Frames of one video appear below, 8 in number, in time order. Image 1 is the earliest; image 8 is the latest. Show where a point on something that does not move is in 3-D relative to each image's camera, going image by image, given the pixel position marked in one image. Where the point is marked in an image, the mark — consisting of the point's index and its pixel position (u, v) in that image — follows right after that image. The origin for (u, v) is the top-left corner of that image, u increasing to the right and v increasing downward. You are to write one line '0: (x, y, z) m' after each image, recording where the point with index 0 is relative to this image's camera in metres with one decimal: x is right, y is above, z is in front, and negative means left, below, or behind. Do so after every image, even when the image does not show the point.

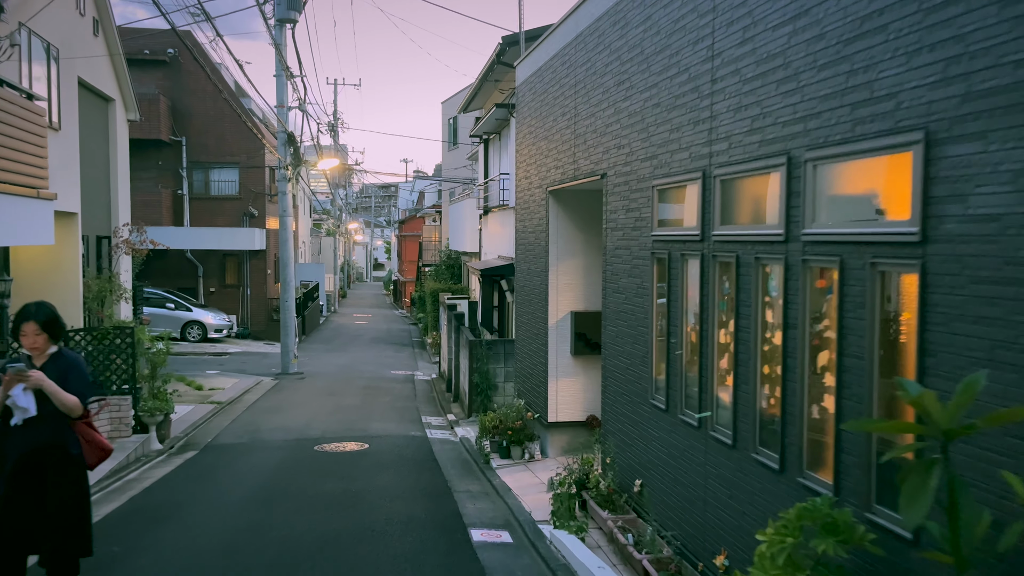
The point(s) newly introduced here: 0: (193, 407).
0: (-5.4, -2.0, +13.8) m
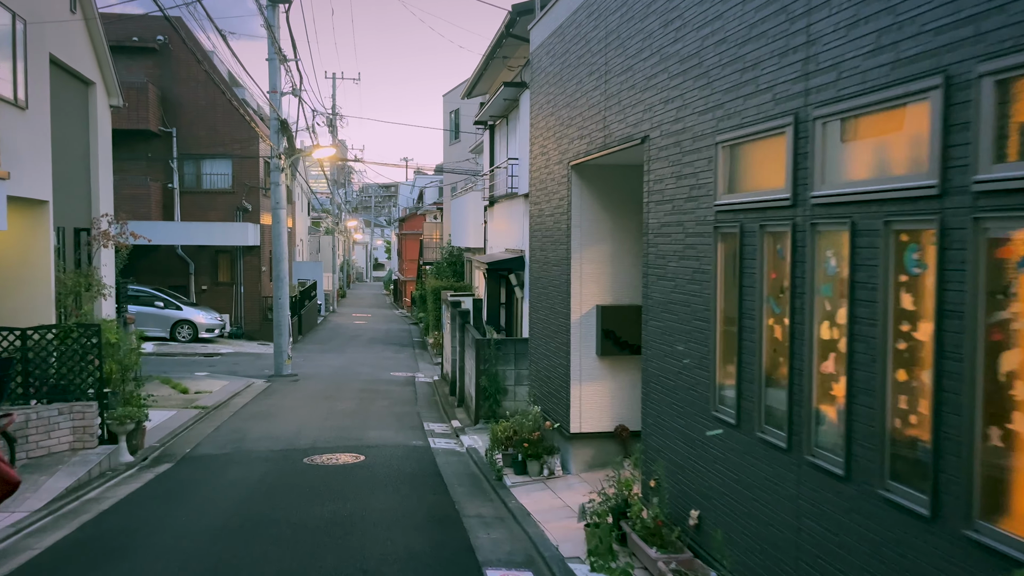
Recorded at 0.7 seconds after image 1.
0: (-5.3, -2.0, +12.7) m
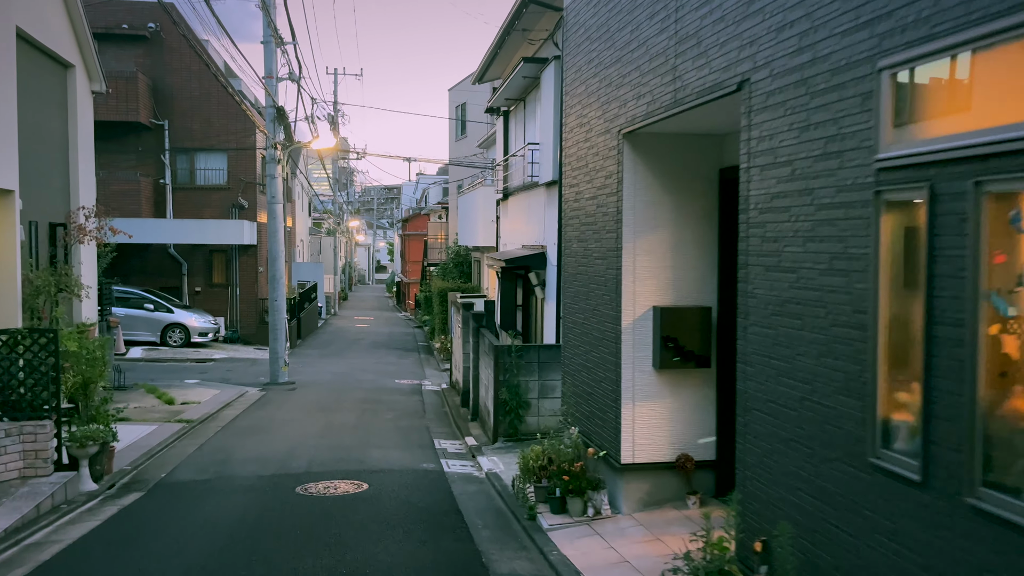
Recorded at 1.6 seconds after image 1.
0: (-5.0, -2.0, +11.3) m
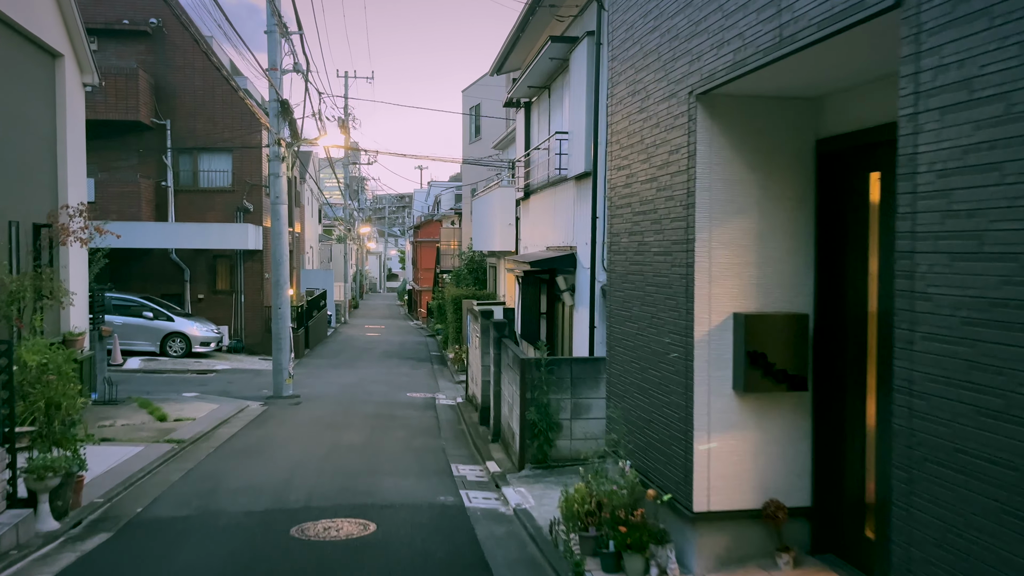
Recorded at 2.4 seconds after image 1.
0: (-4.7, -2.0, +10.2) m
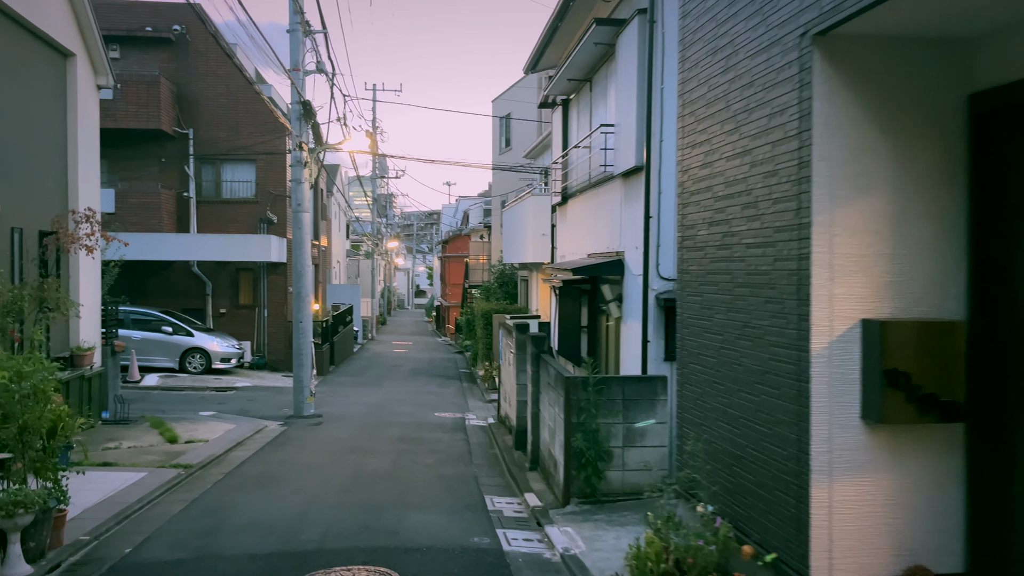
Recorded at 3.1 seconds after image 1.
0: (-4.2, -2.1, +9.3) m
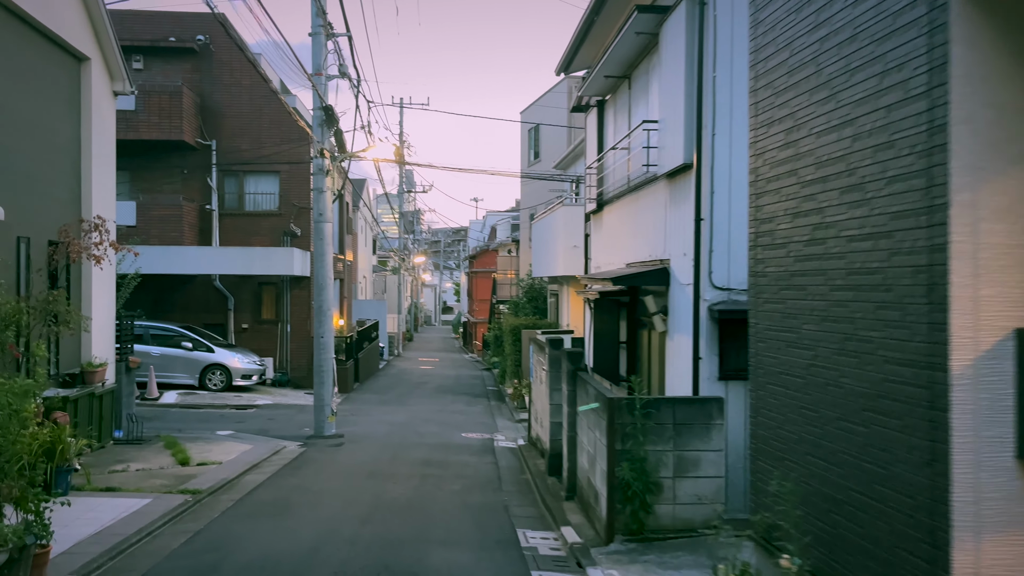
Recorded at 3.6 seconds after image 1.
0: (-3.9, -2.3, +8.6) m
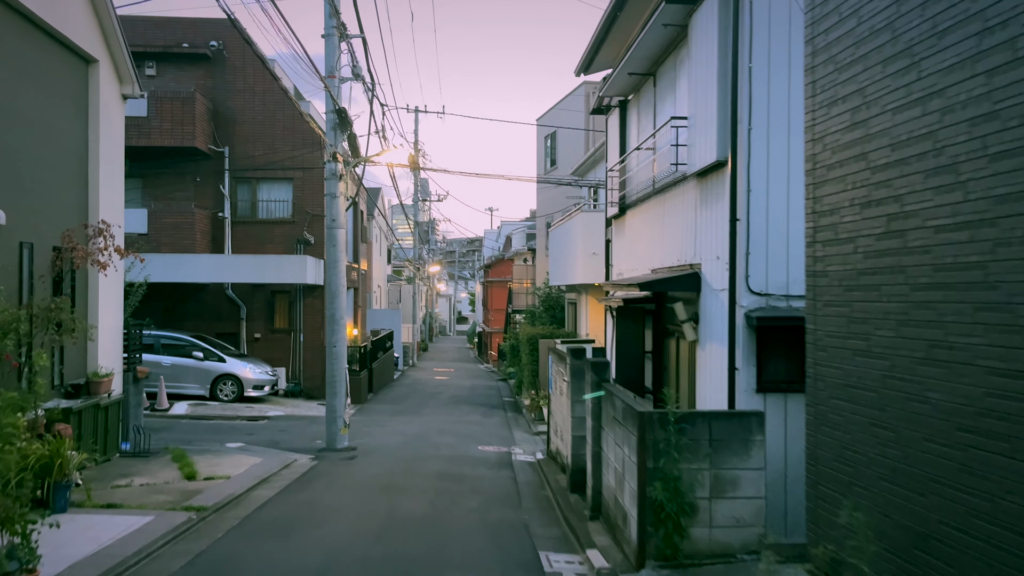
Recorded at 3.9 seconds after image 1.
0: (-3.6, -2.3, +8.2) m
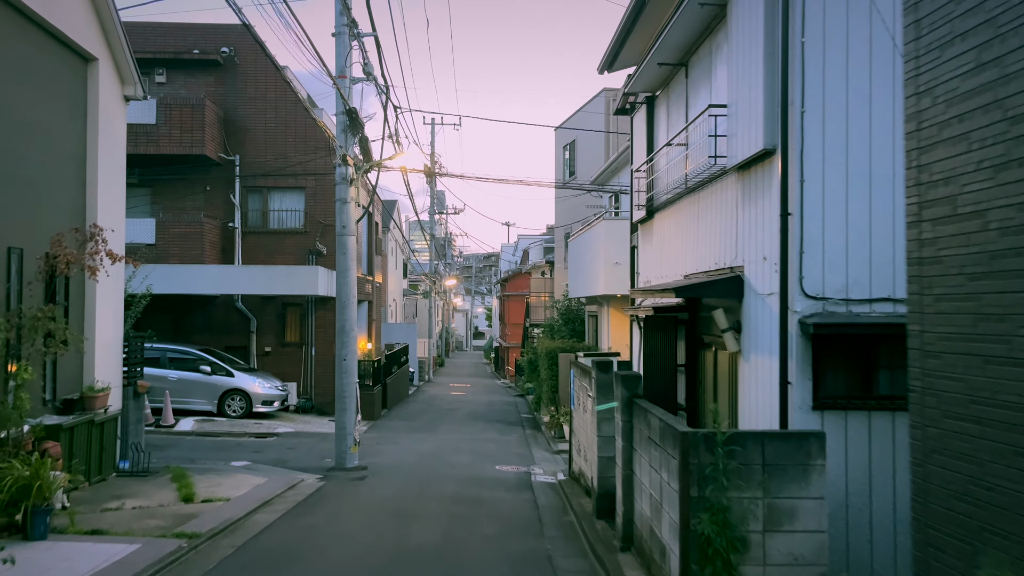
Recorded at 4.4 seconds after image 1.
0: (-3.5, -2.4, +7.4) m
